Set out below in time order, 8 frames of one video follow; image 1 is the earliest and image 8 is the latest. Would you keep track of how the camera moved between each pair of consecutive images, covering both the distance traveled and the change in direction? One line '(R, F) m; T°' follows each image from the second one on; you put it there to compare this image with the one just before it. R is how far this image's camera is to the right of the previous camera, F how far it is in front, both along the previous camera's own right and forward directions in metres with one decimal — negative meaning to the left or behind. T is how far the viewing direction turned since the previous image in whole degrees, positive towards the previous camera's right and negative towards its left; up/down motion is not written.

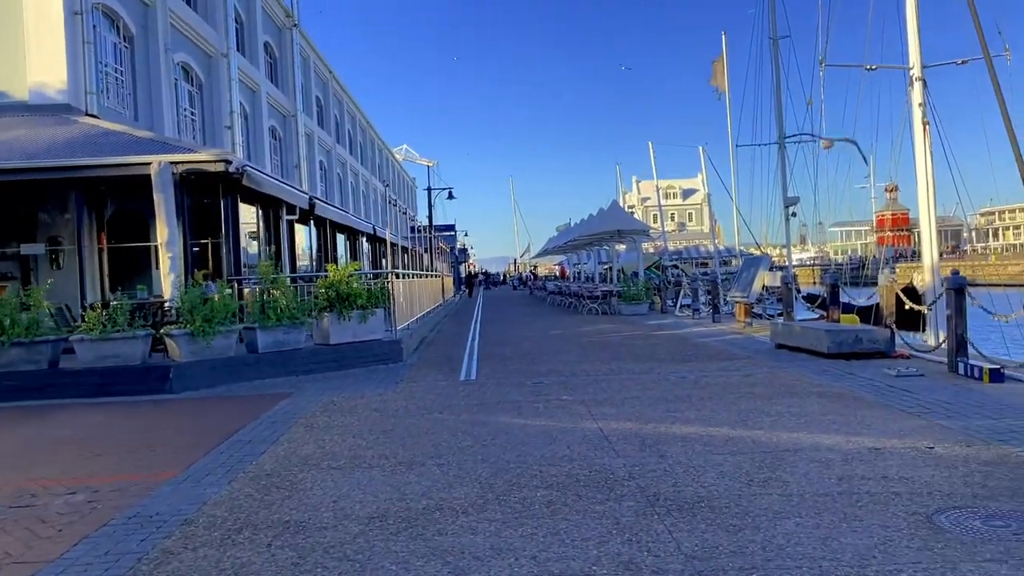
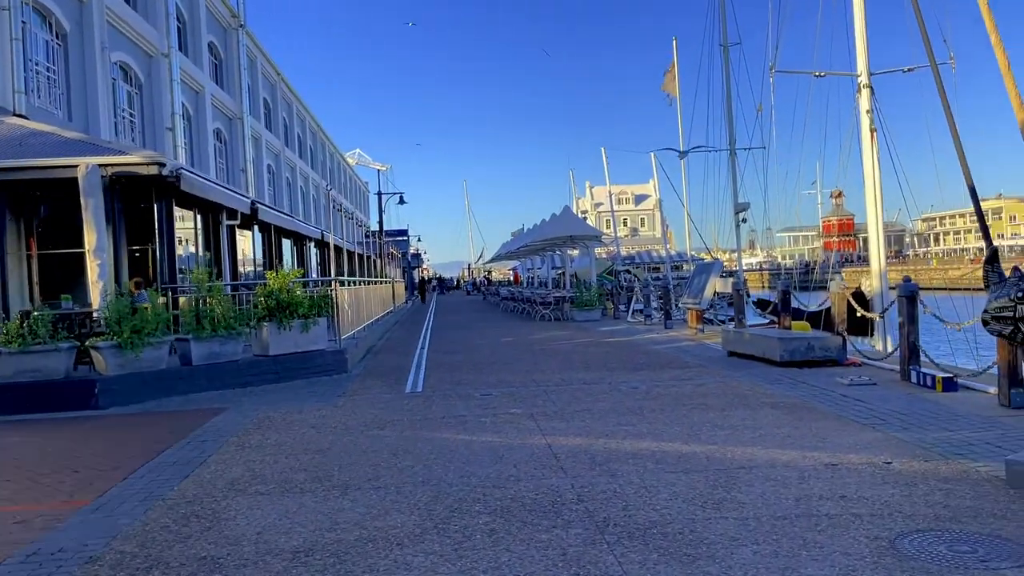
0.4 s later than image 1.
(+0.1, +0.4) m; +3°
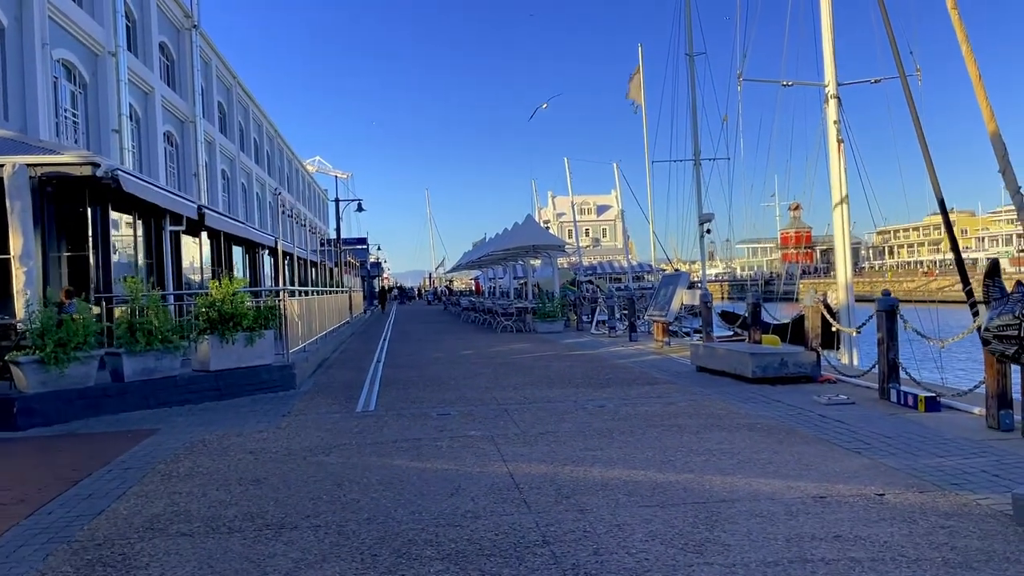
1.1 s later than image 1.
(0.0, +0.6) m; +3°
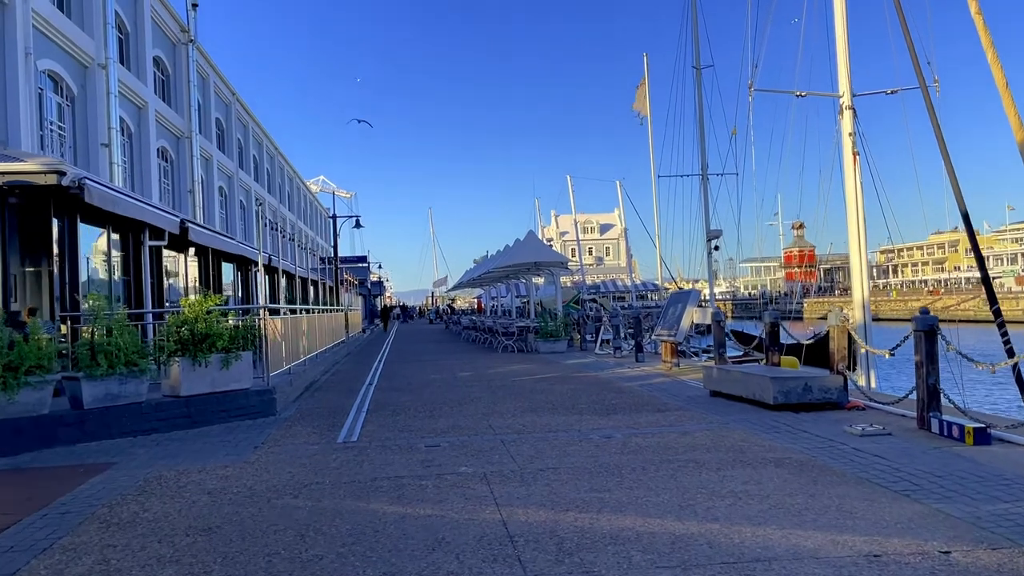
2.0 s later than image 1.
(+0.1, +0.9) m; 0°
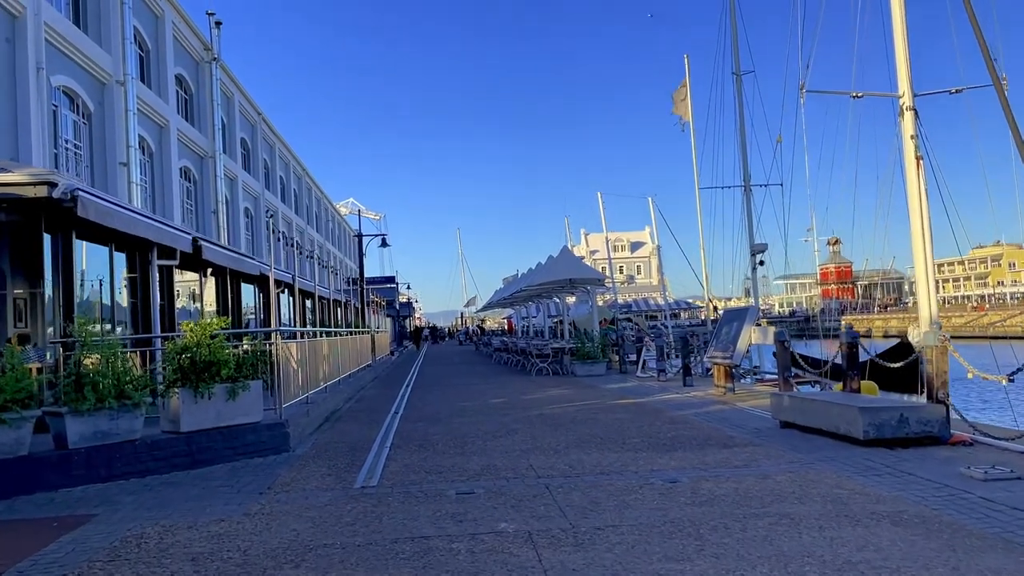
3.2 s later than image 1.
(-0.1, +1.2) m; -2°
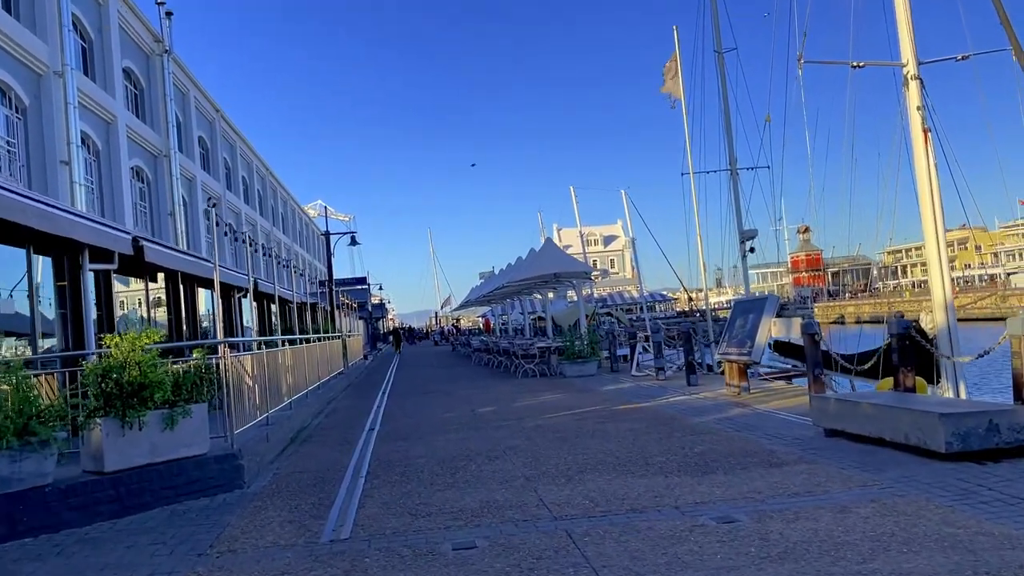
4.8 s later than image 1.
(-0.2, +1.6) m; +2°
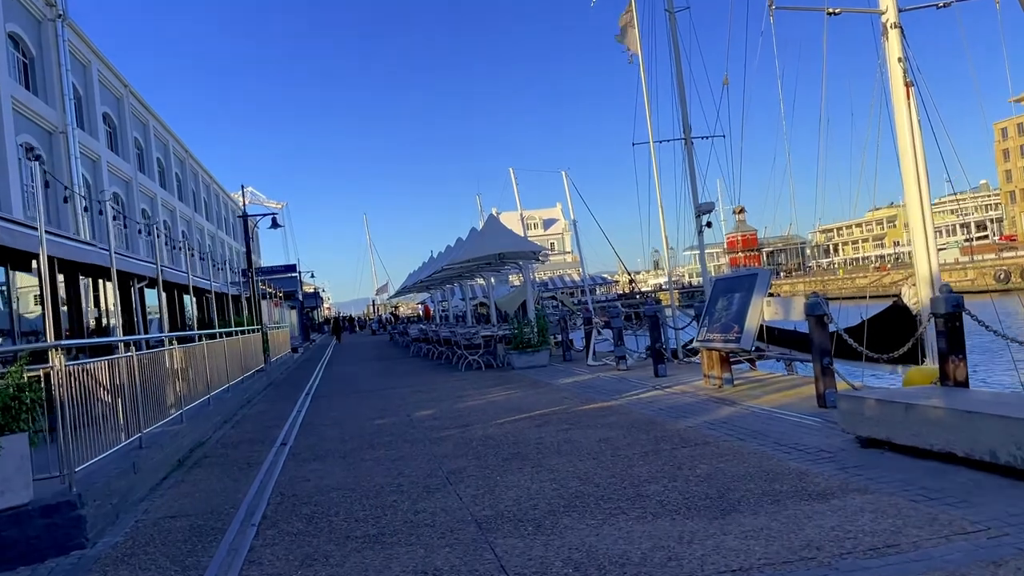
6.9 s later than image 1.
(0.0, +2.1) m; +4°
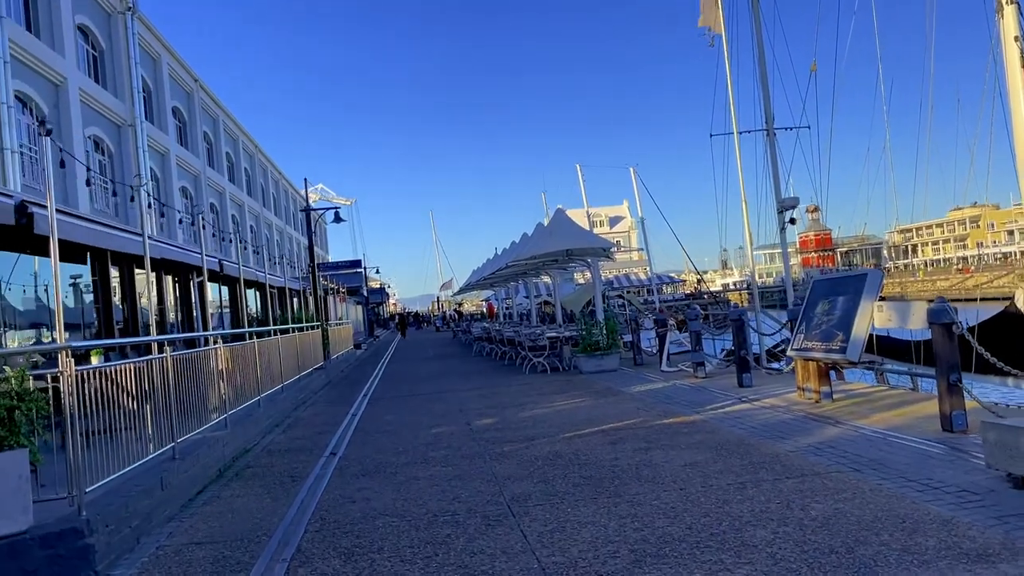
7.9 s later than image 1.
(-0.1, +1.0) m; -4°
